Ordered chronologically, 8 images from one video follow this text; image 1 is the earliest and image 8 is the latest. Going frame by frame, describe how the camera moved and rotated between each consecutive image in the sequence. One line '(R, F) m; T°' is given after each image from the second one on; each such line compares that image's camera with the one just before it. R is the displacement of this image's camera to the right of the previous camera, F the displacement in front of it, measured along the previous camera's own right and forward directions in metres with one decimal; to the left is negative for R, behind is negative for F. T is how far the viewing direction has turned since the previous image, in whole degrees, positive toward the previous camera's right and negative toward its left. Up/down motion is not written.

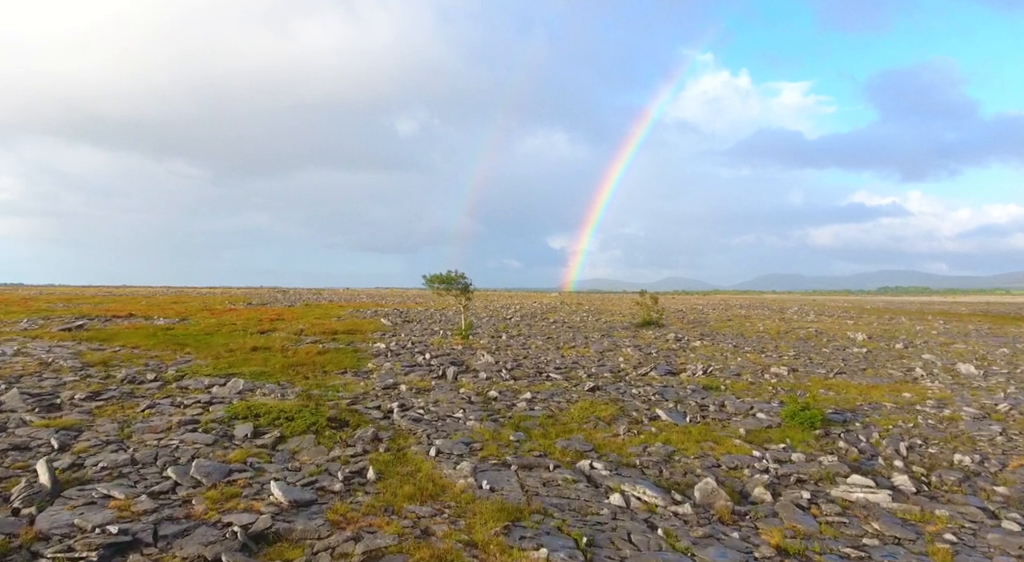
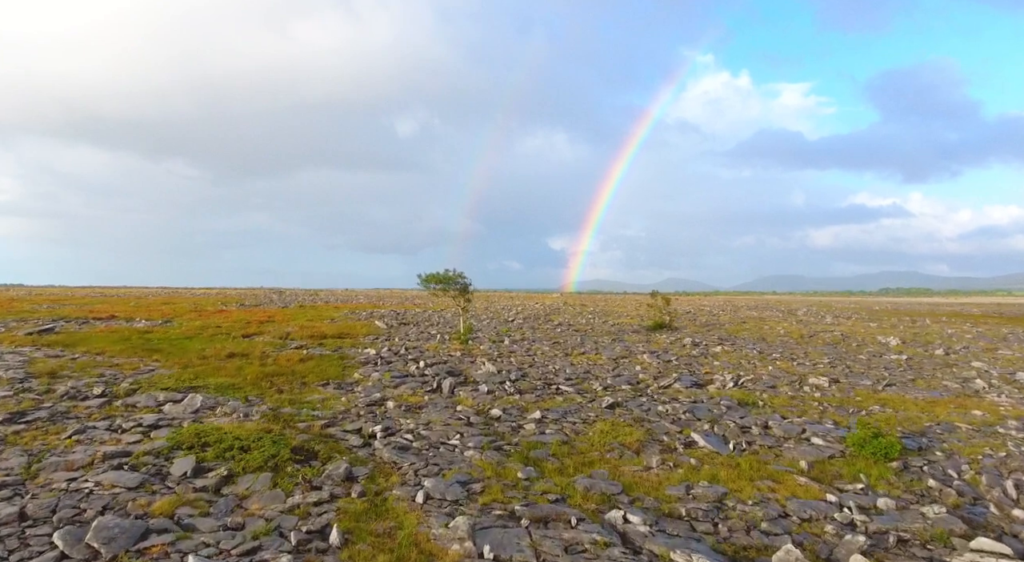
(-0.2, +2.8) m; 0°
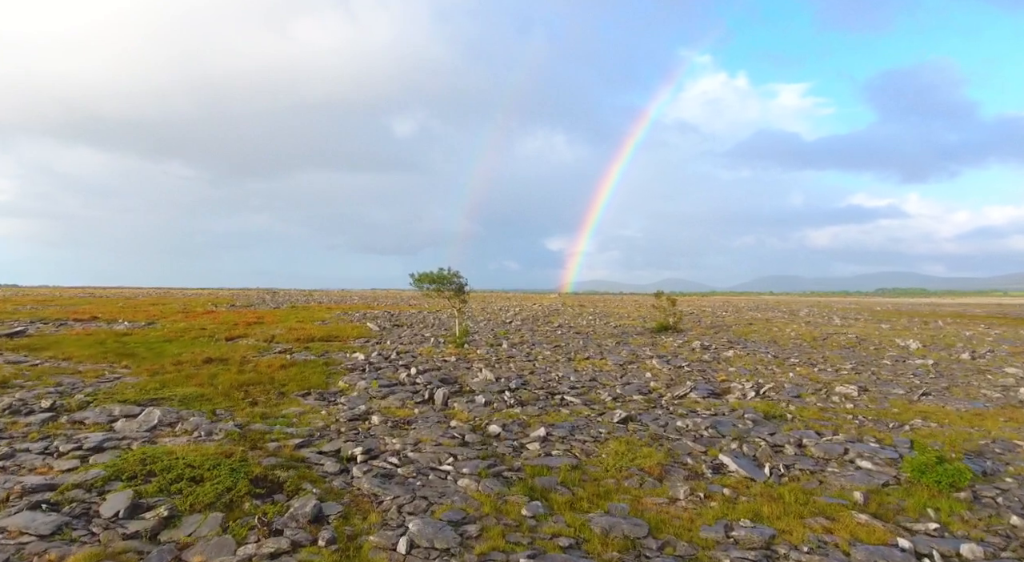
(-0.1, +1.9) m; 0°
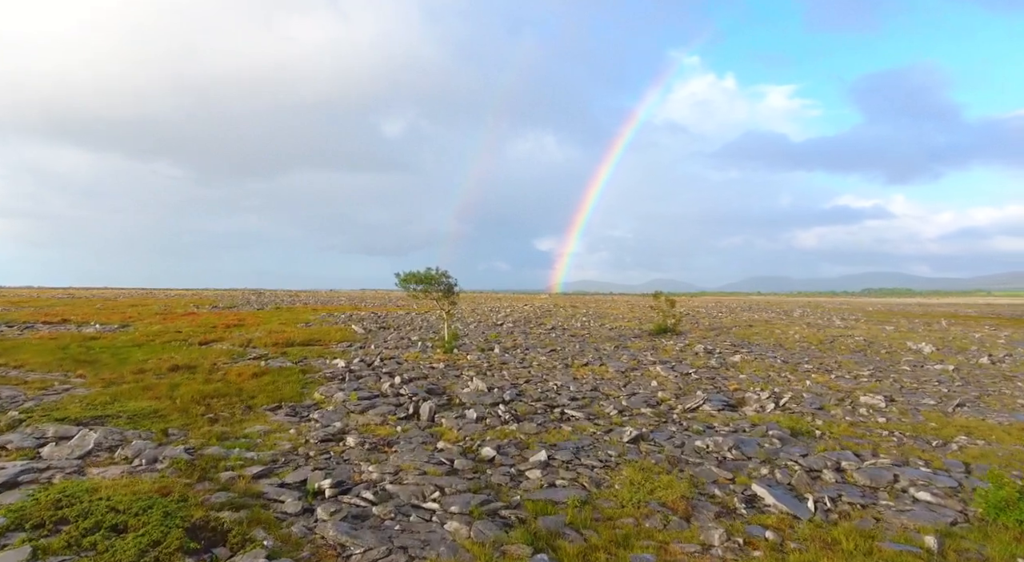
(-0.1, +1.9) m; +1°
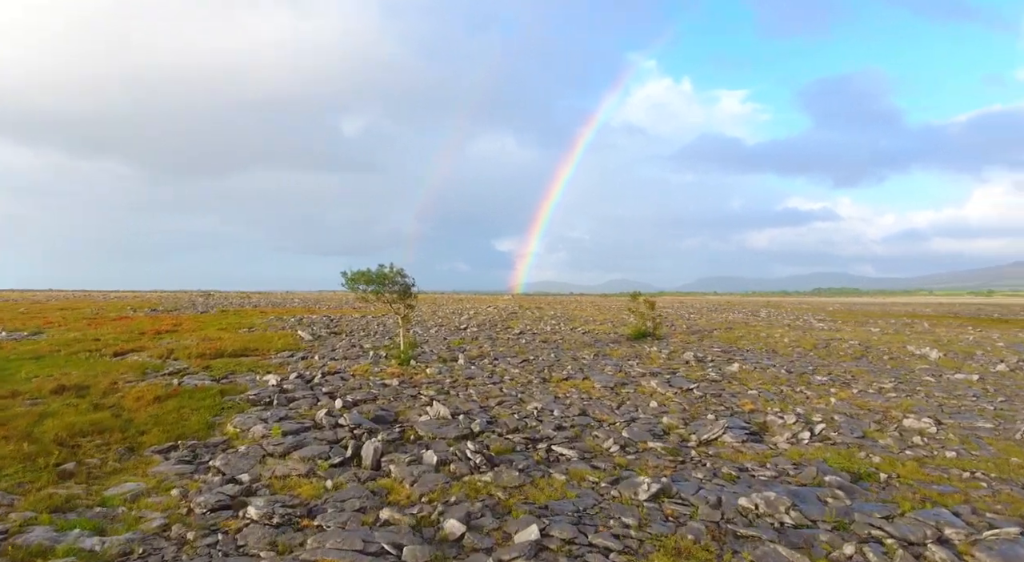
(-0.2, +3.8) m; +4°
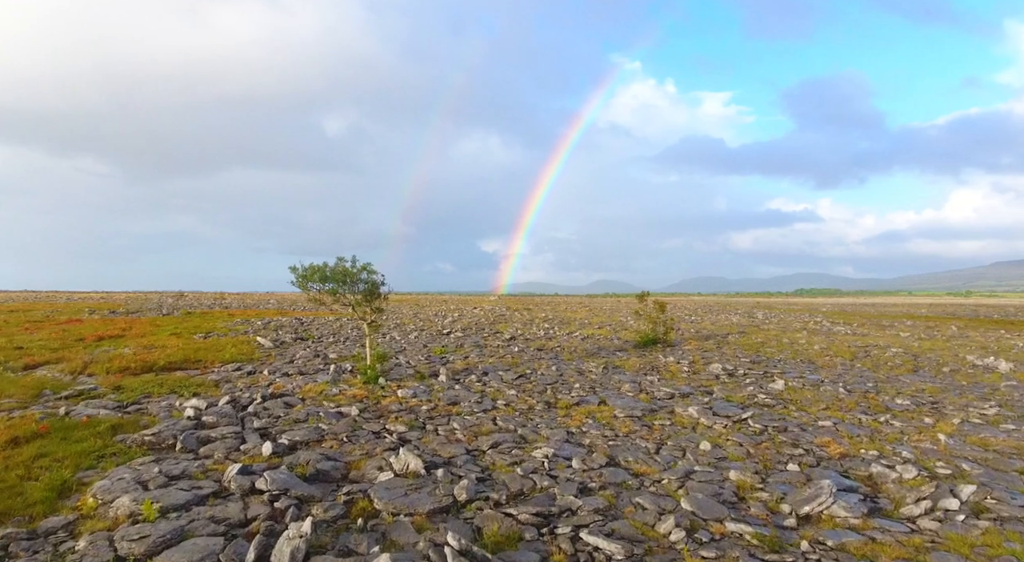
(-0.3, +4.7) m; +2°
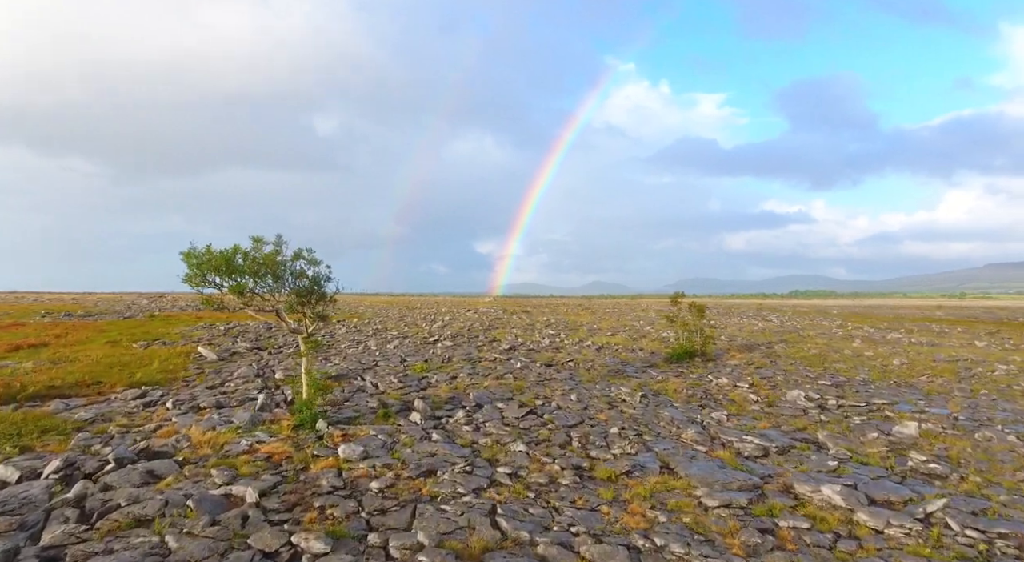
(-0.3, +6.3) m; +1°
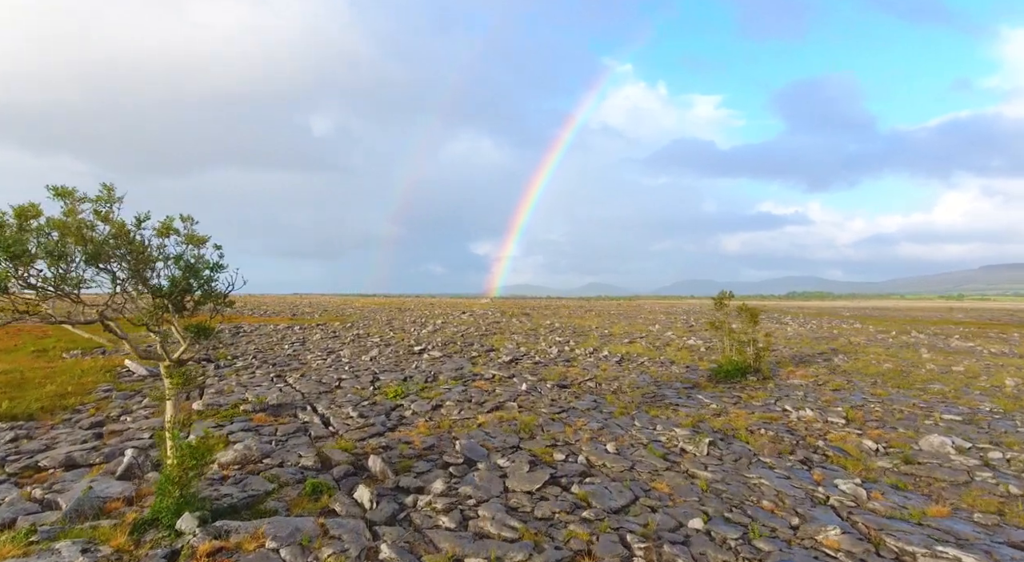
(-0.2, +5.4) m; 0°
